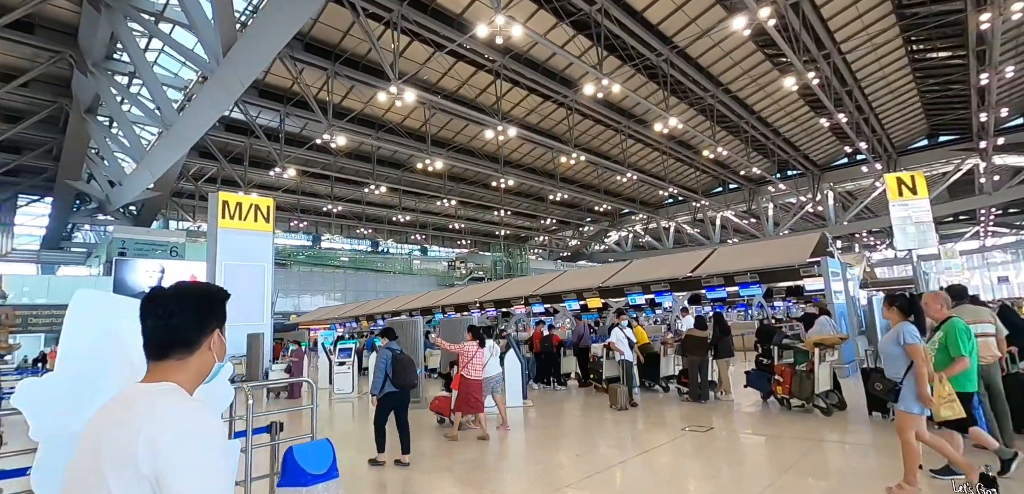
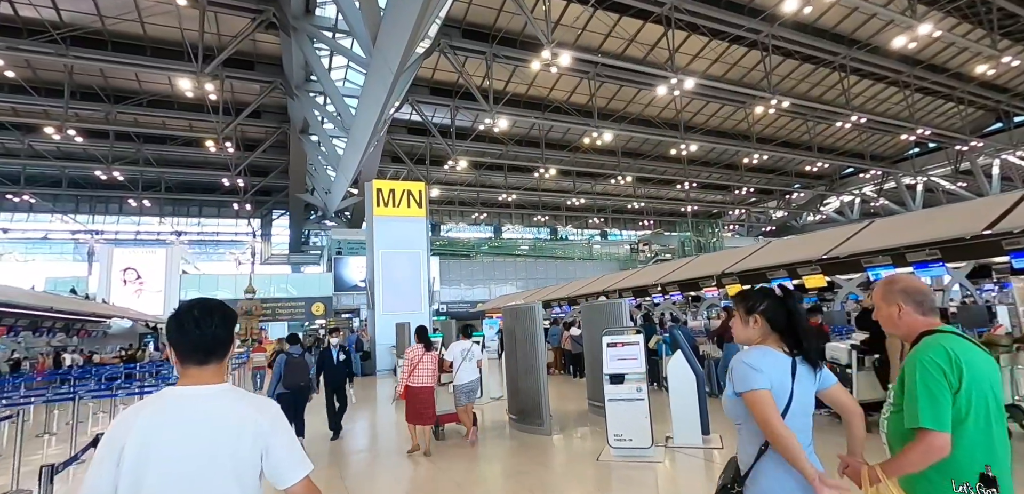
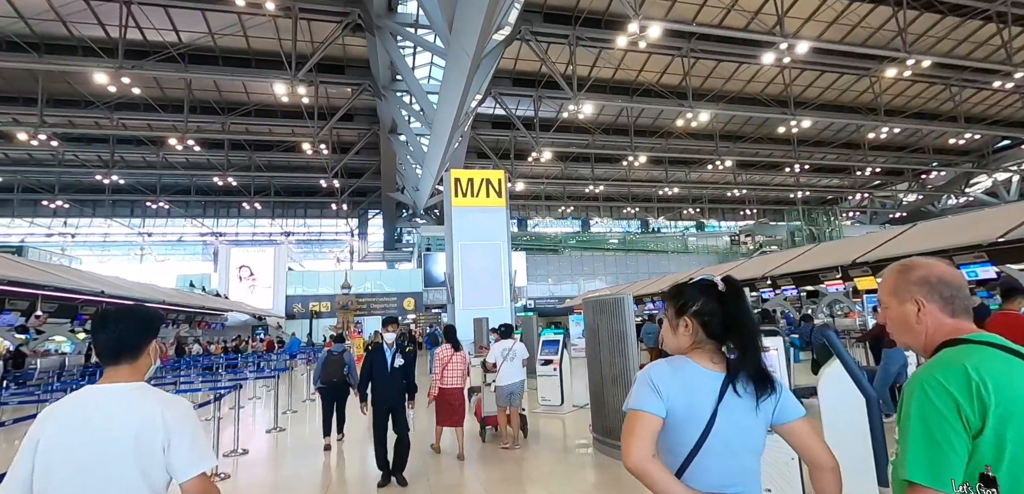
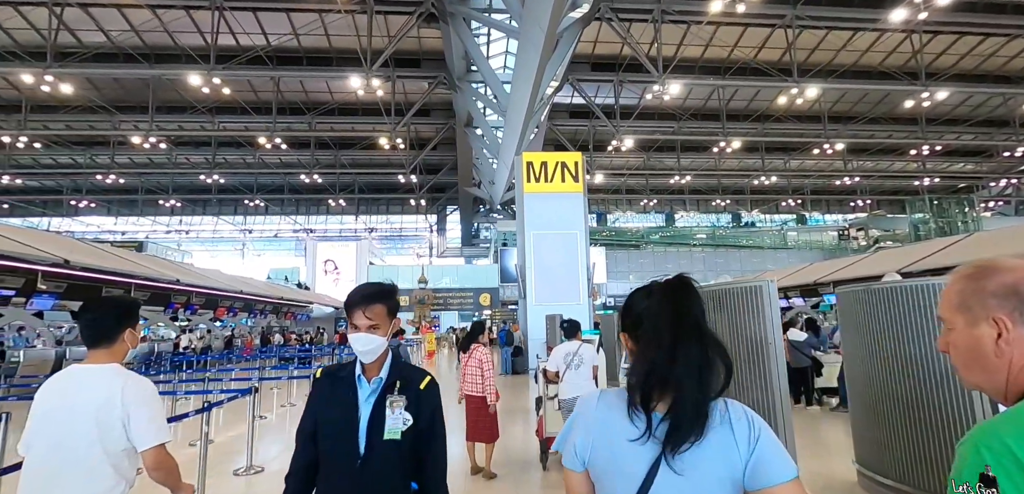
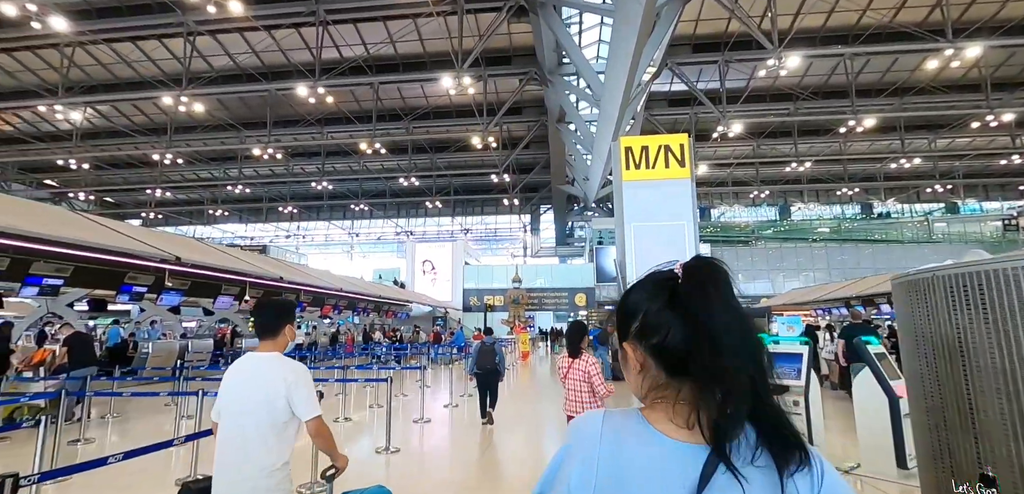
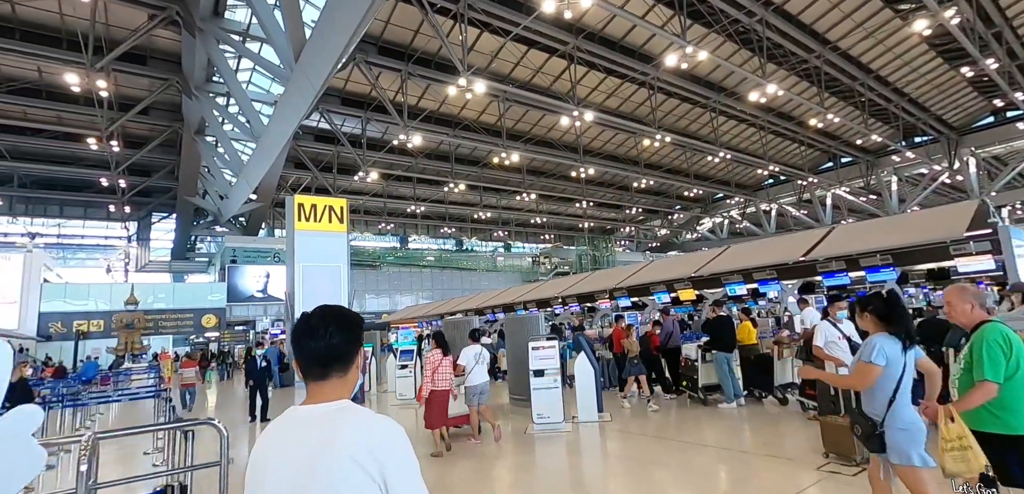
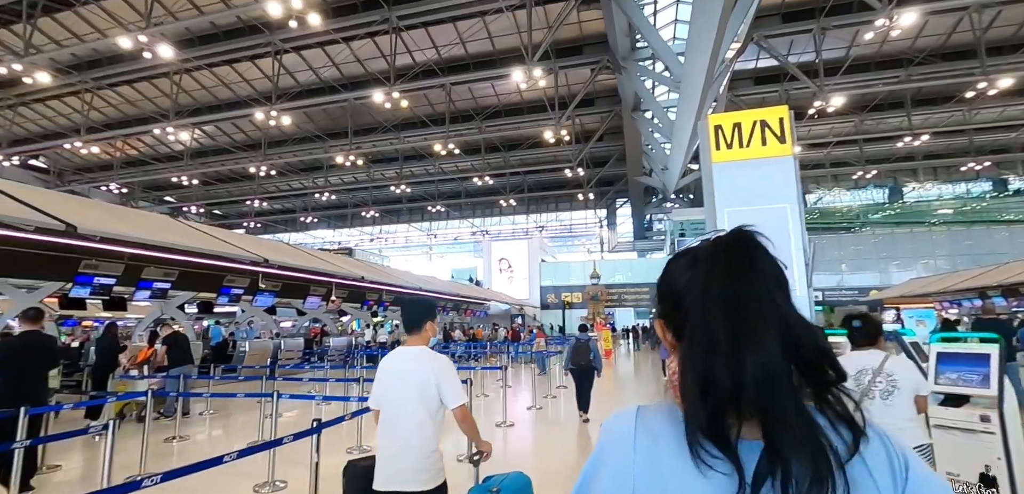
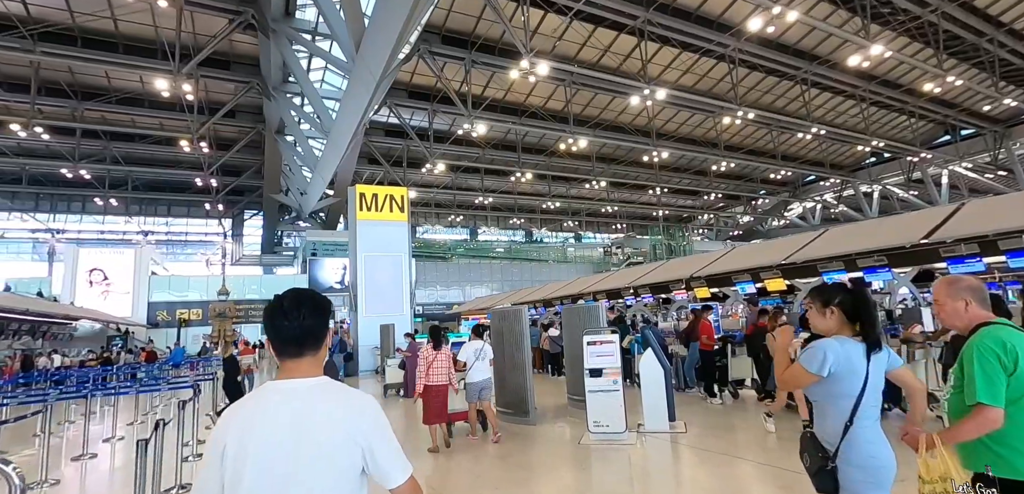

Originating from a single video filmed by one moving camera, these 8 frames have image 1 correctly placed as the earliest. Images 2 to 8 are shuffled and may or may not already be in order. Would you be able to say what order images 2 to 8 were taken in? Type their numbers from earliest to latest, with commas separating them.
6, 8, 2, 3, 4, 5, 7
